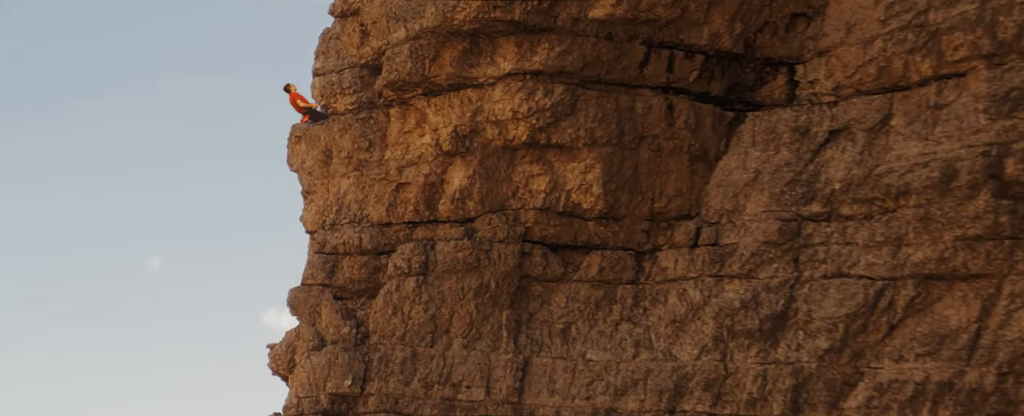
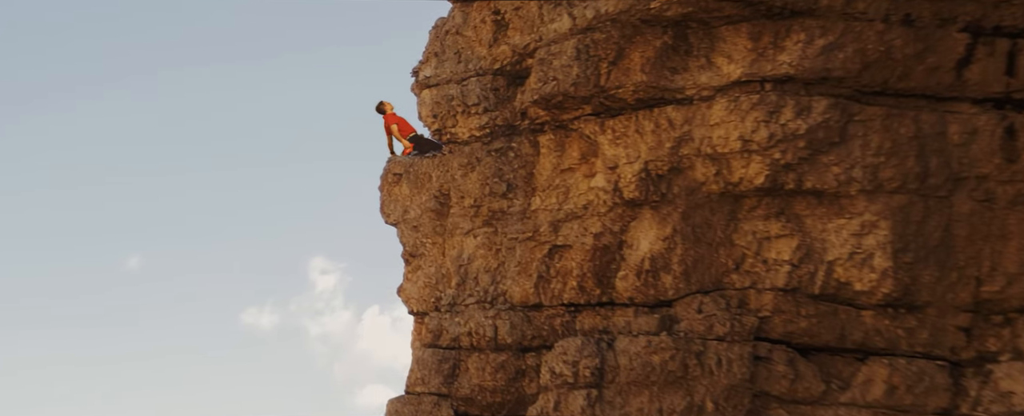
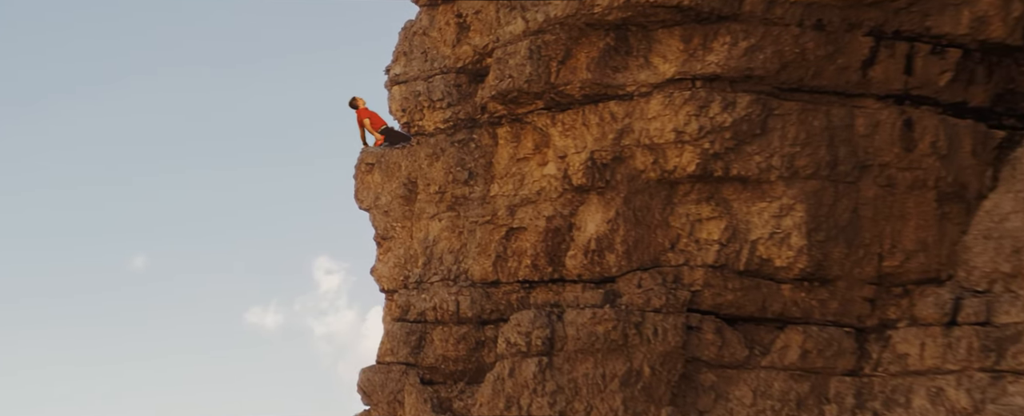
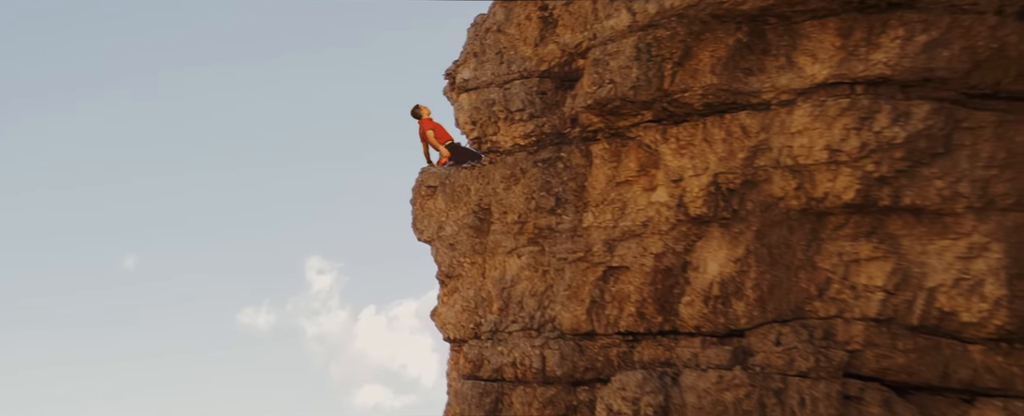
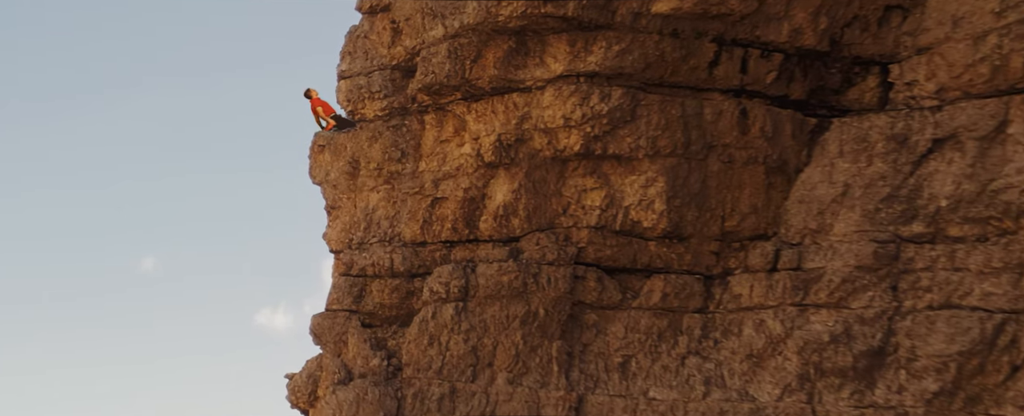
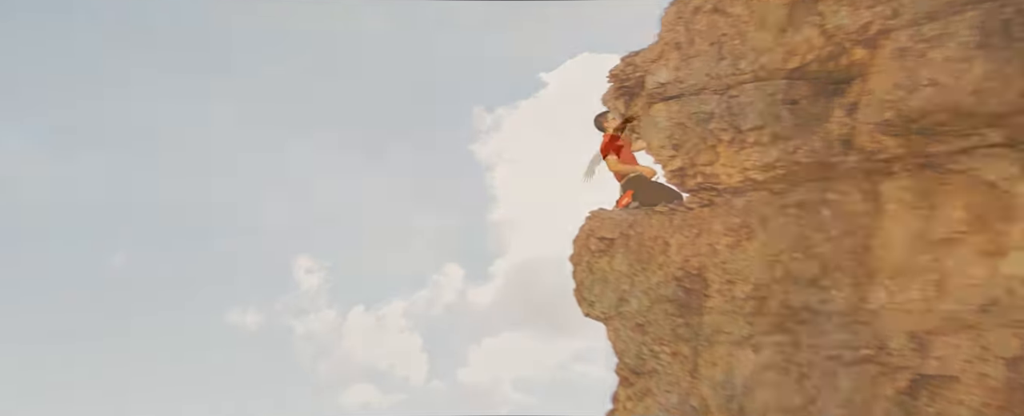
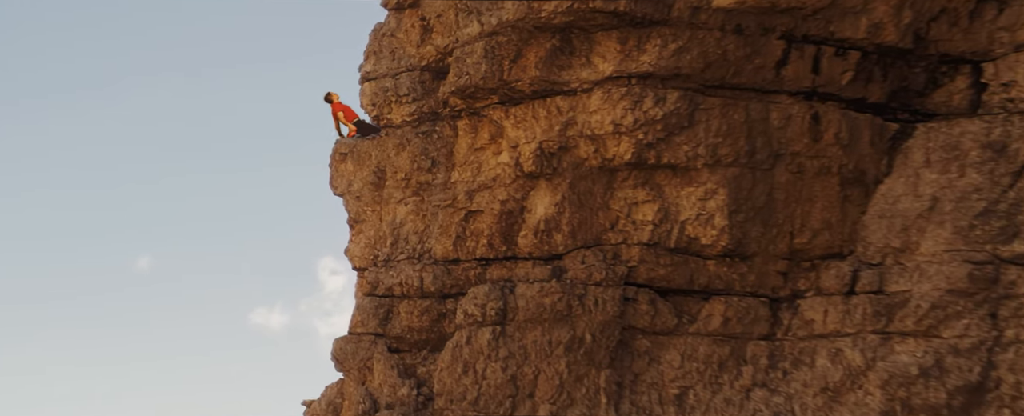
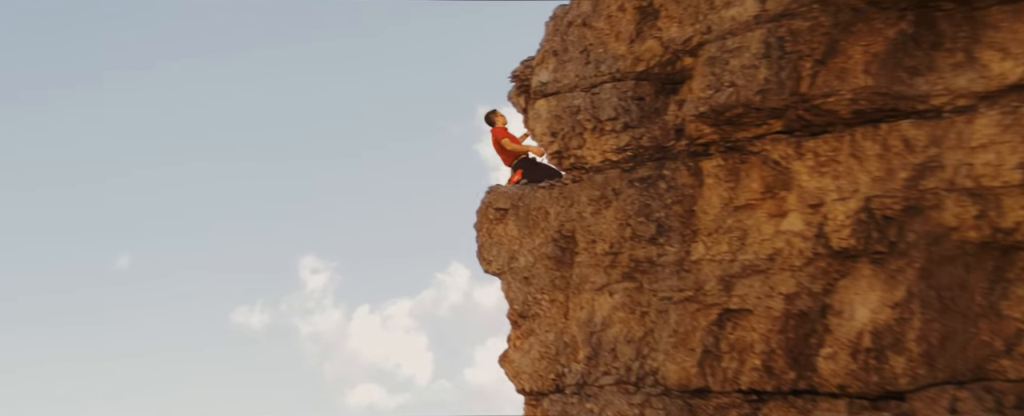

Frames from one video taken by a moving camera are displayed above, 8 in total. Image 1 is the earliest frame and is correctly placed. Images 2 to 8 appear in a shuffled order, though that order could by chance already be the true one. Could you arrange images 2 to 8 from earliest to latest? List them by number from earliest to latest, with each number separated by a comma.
5, 7, 3, 2, 4, 8, 6
